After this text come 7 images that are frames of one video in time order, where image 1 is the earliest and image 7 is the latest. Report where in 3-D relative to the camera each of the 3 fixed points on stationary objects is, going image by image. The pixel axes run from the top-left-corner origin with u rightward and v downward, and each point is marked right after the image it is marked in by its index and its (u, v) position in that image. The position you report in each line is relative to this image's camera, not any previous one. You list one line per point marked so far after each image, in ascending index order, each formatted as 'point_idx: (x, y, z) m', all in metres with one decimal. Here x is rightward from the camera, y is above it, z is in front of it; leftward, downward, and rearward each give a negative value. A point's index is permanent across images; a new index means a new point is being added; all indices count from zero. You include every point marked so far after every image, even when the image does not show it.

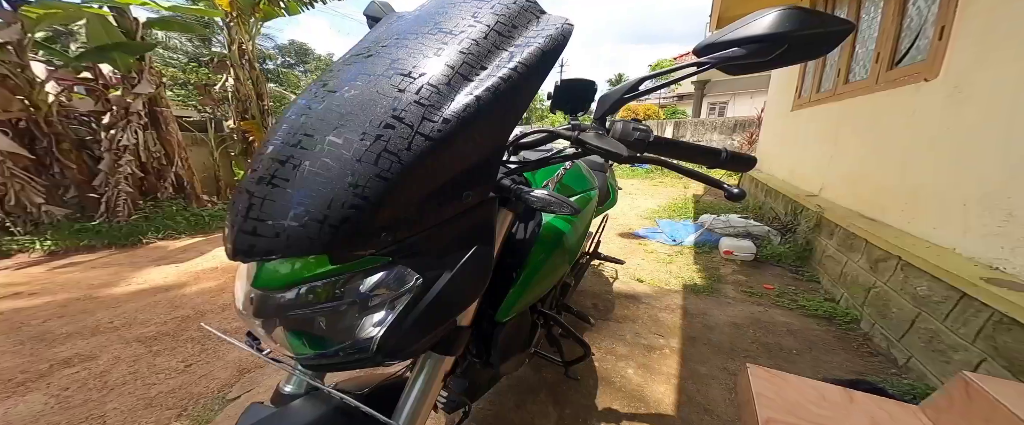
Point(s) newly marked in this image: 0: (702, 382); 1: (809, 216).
0: (+0.7, -0.6, +1.1) m
1: (+2.0, 0.0, +2.2) m
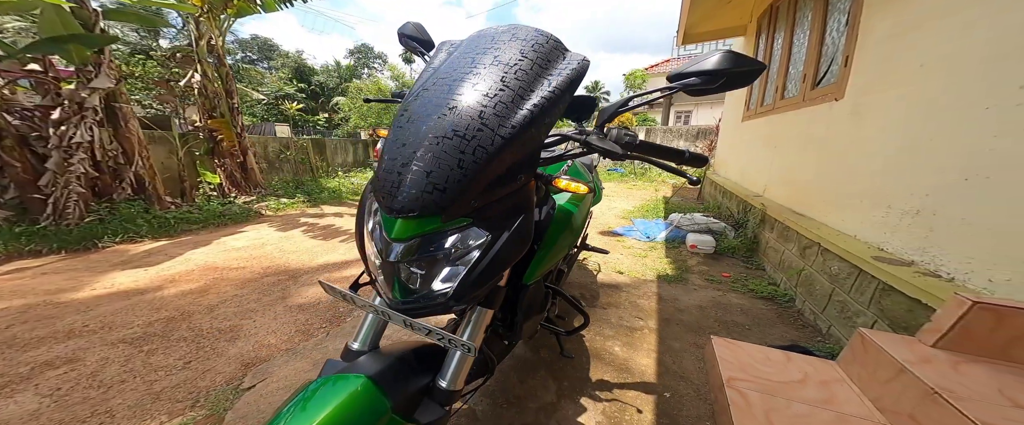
0: (+0.7, -0.6, +1.3) m
1: (+1.9, 0.0, +2.5) m
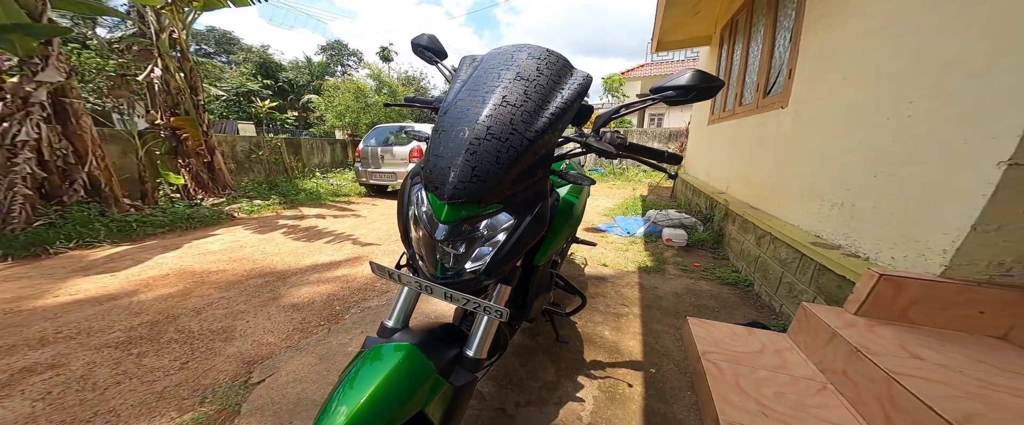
0: (+0.7, -0.6, +1.5) m
1: (+1.8, 0.0, +2.8) m
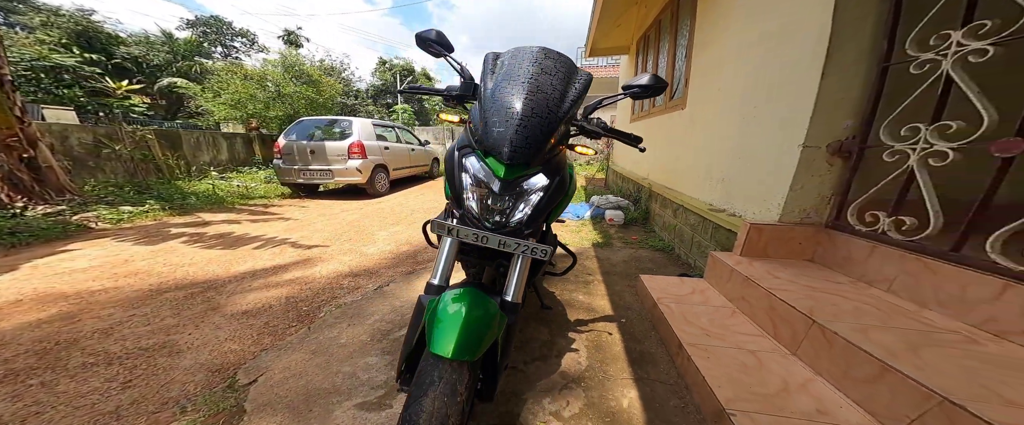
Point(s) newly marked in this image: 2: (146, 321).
0: (+0.6, -0.5, +1.9) m
1: (+1.4, +0.1, +3.4) m
2: (-2.3, -0.7, +2.1) m
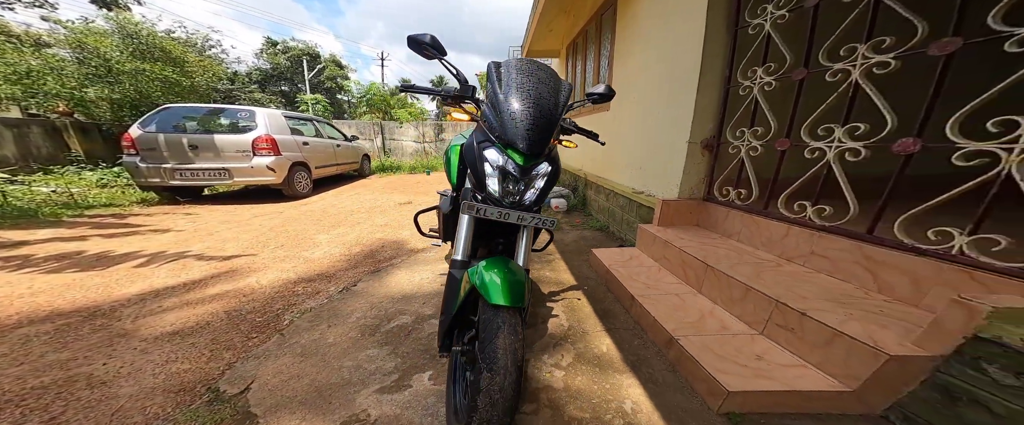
0: (+0.4, -0.4, +2.3) m
1: (+0.6, +0.3, +4.0) m
2: (-2.4, -0.8, +1.5) m
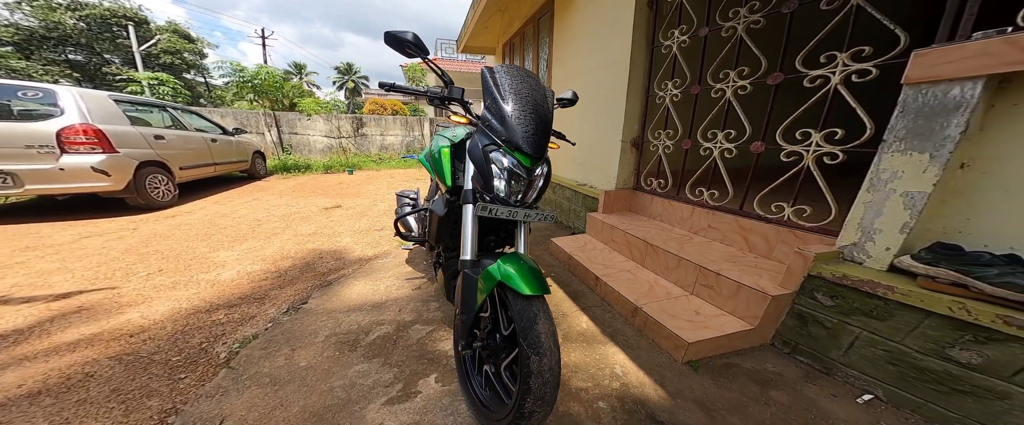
0: (+0.1, -0.4, +2.5) m
1: (-0.3, +0.4, +4.1) m
2: (-2.3, -0.9, +0.9) m
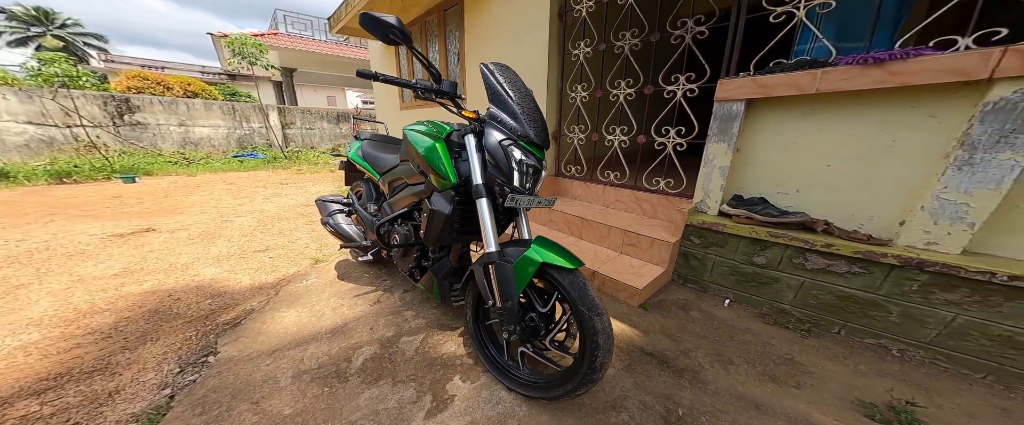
0: (-0.4, -0.3, +2.5) m
1: (-1.5, +0.4, +3.7) m
2: (-1.6, -1.1, -0.1) m
